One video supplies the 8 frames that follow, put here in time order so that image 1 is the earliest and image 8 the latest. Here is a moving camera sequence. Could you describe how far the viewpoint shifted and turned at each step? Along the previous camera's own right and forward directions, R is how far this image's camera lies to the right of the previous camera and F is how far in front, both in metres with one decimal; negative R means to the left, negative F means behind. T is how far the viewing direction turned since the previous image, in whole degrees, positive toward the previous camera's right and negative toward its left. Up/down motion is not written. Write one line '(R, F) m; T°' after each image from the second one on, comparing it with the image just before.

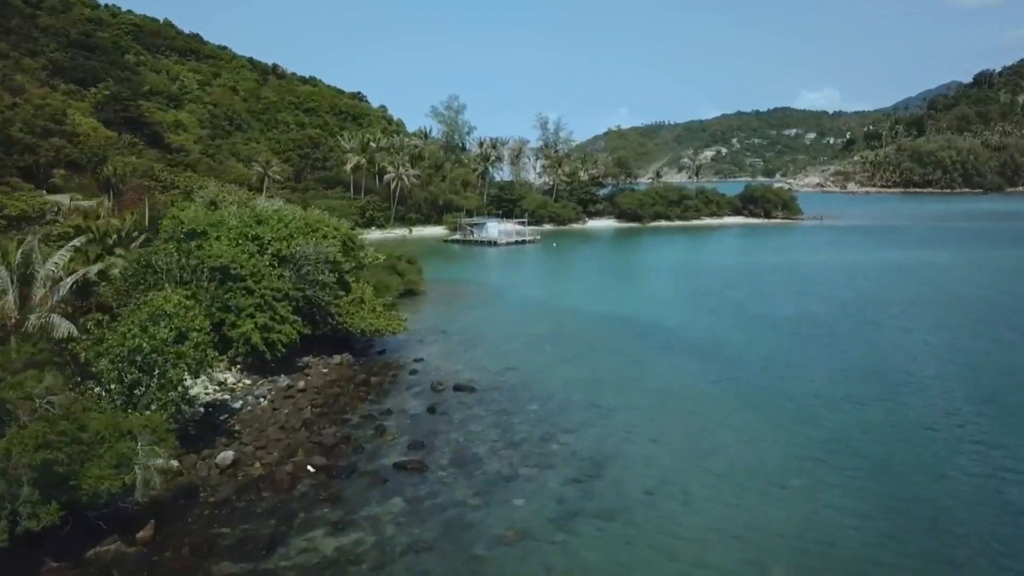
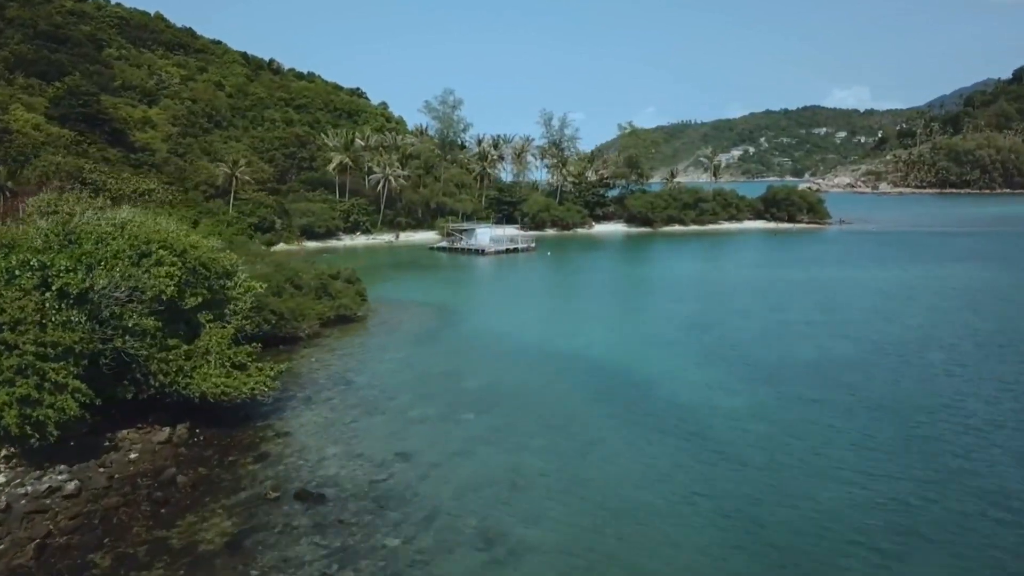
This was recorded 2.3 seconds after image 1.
(+3.8, +9.5) m; -2°
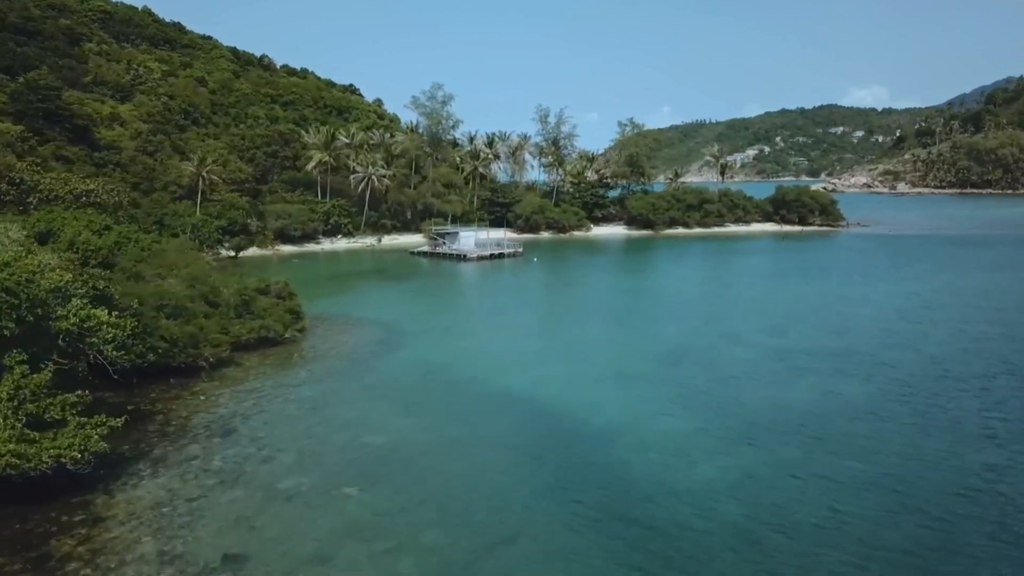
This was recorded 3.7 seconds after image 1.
(+2.9, +6.2) m; -1°
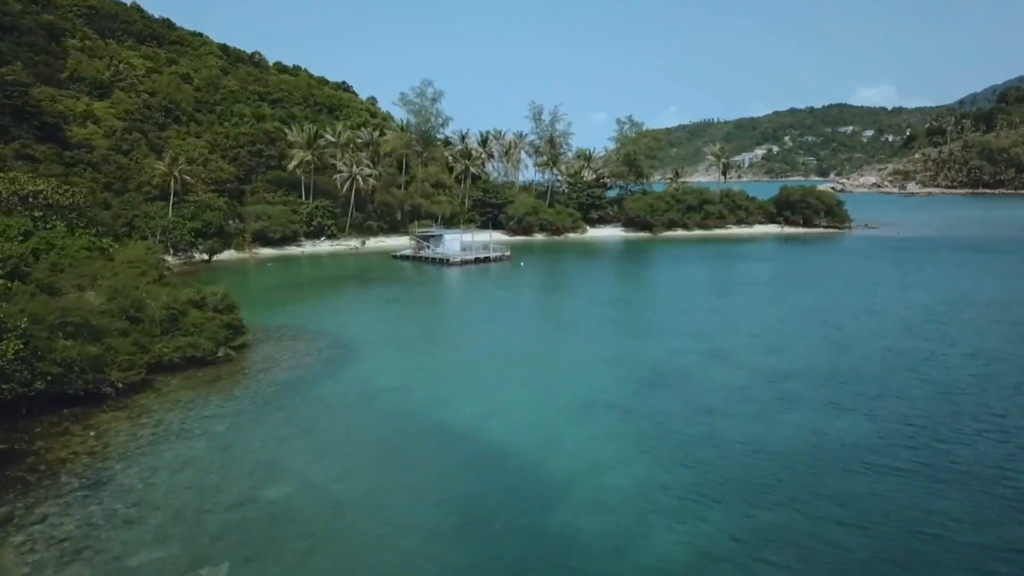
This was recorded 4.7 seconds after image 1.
(+2.0, +4.1) m; -1°
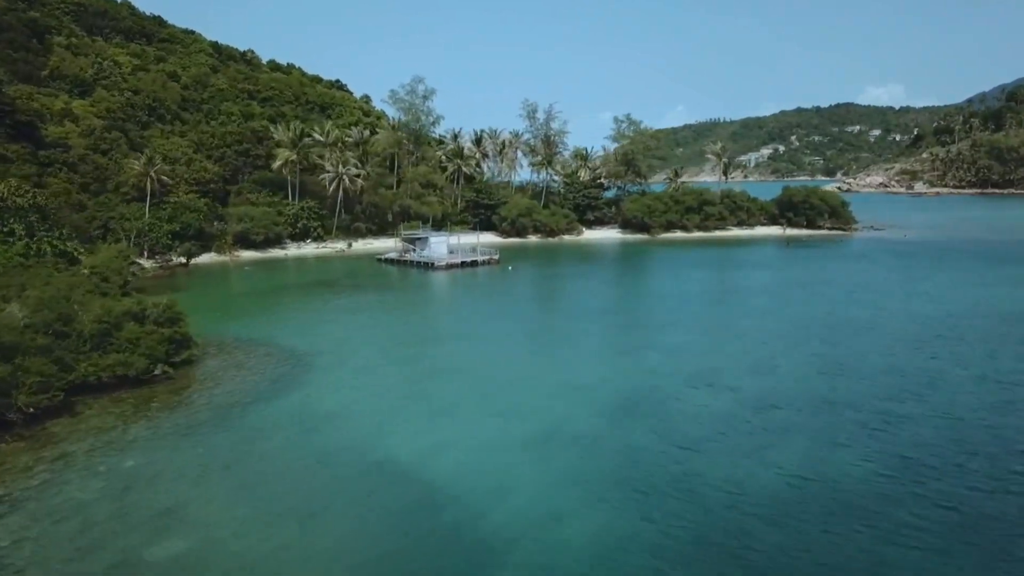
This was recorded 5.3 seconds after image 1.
(+1.6, +3.1) m; 0°
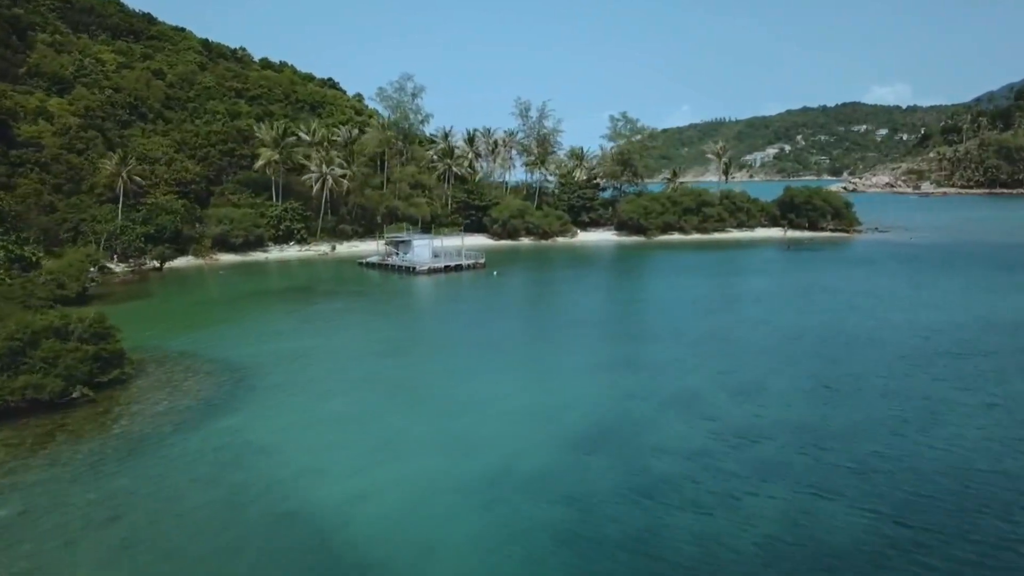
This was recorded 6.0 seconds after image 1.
(+1.7, +3.1) m; 0°
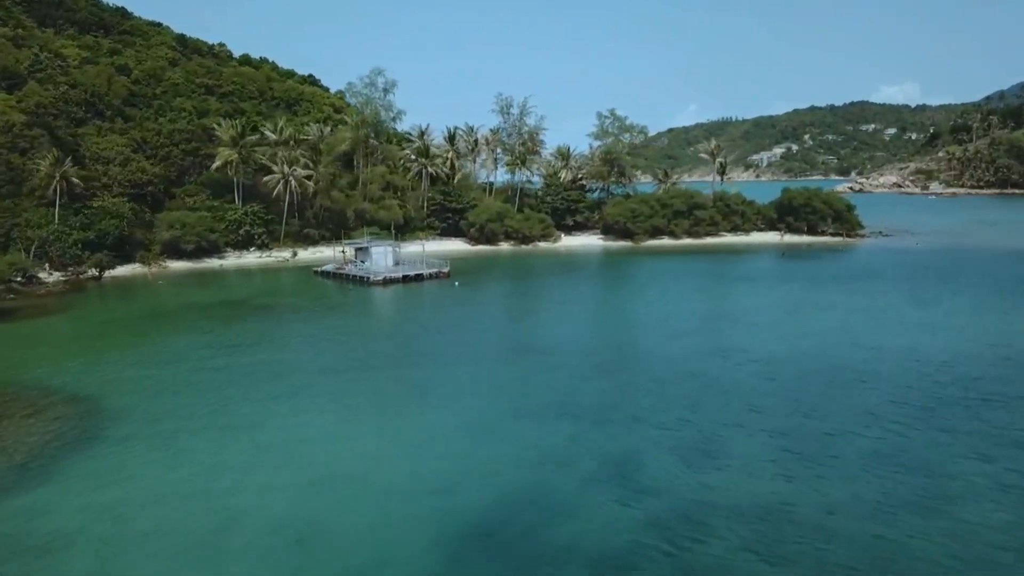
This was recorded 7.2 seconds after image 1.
(+3.2, +5.8) m; -1°
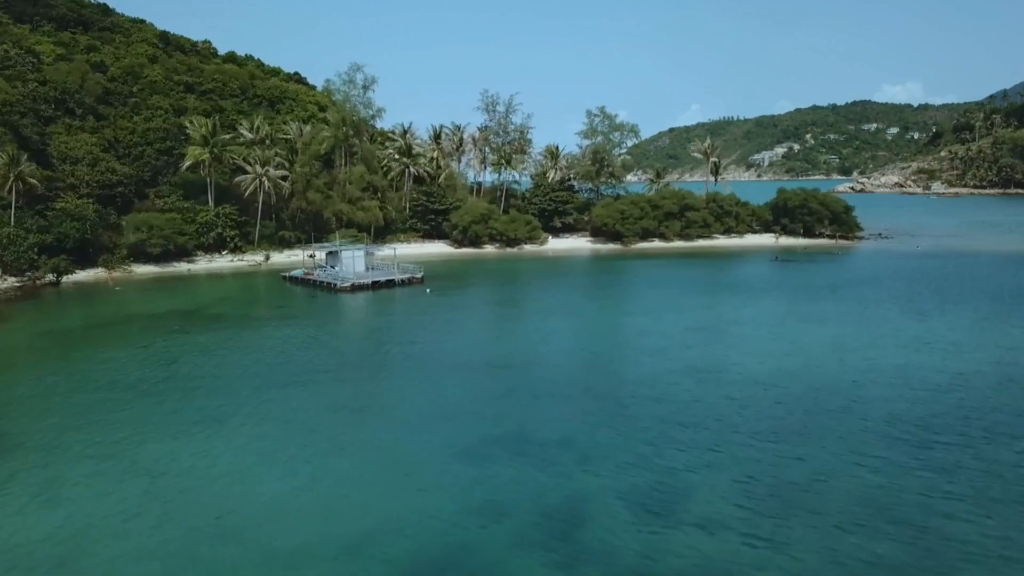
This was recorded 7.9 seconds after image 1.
(+1.9, +3.2) m; 0°
